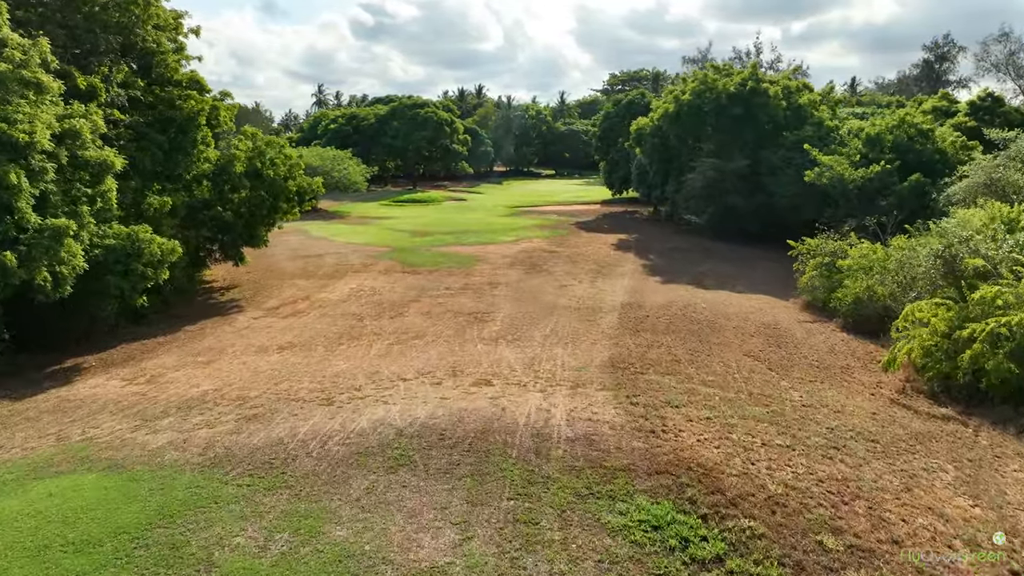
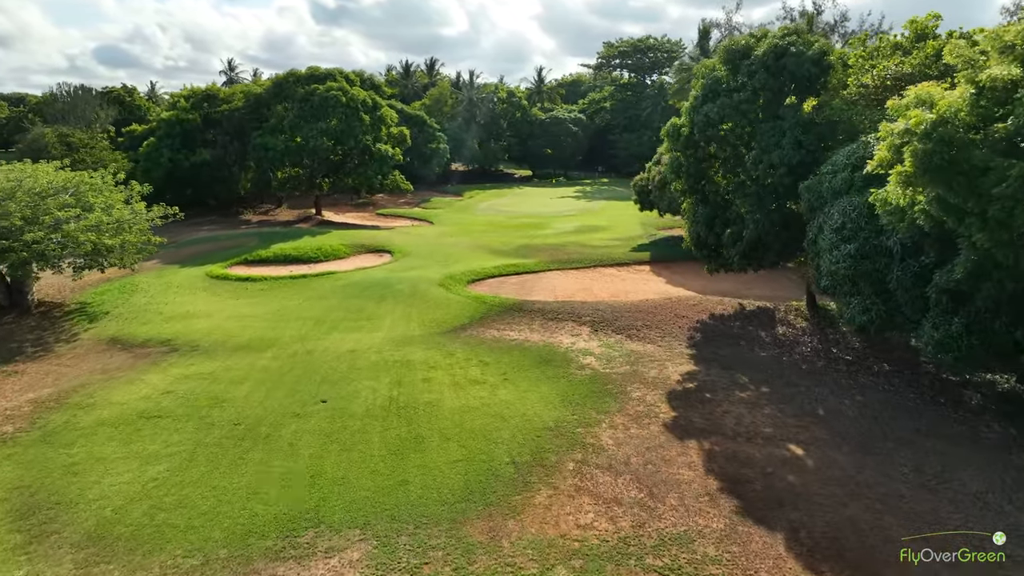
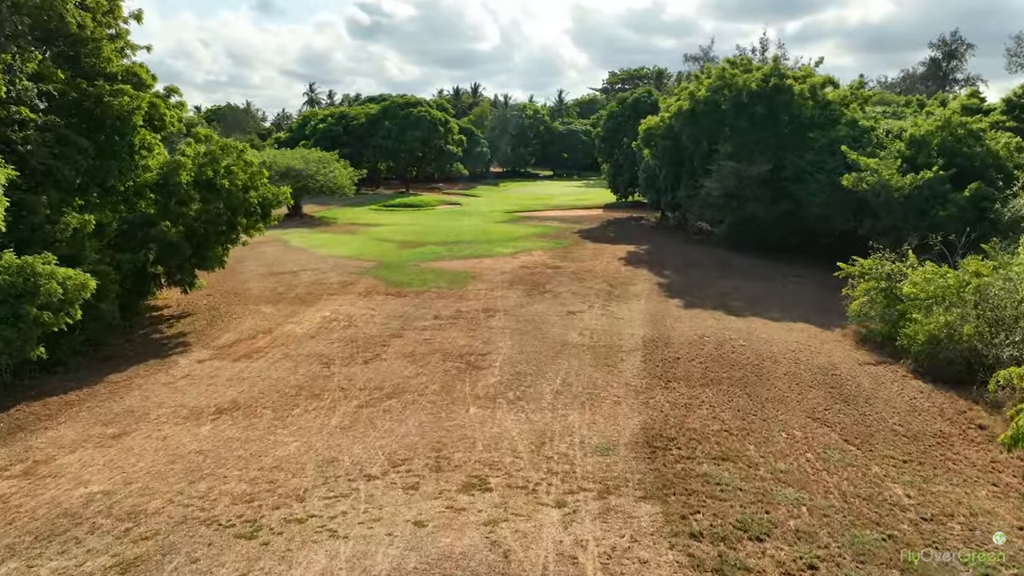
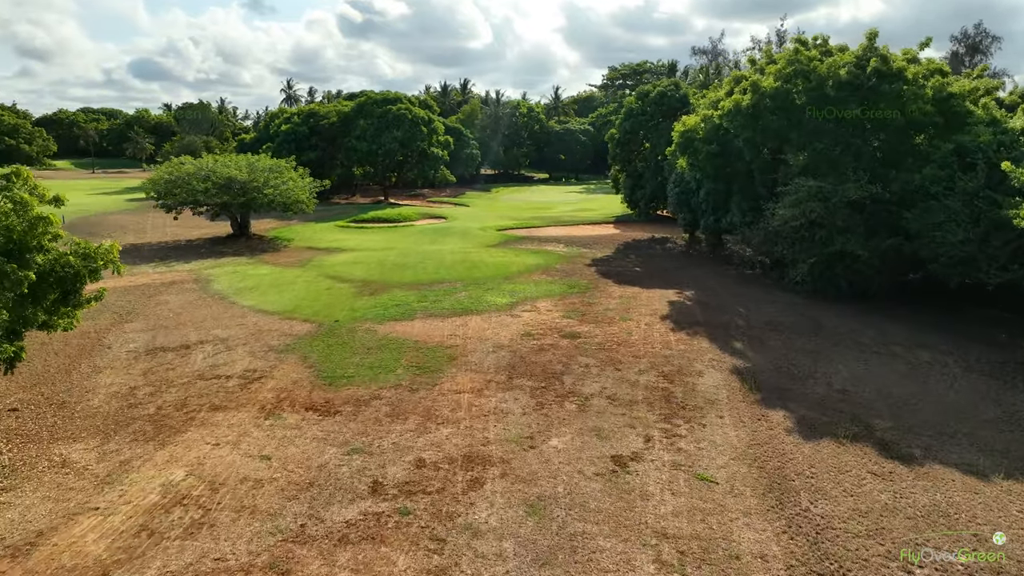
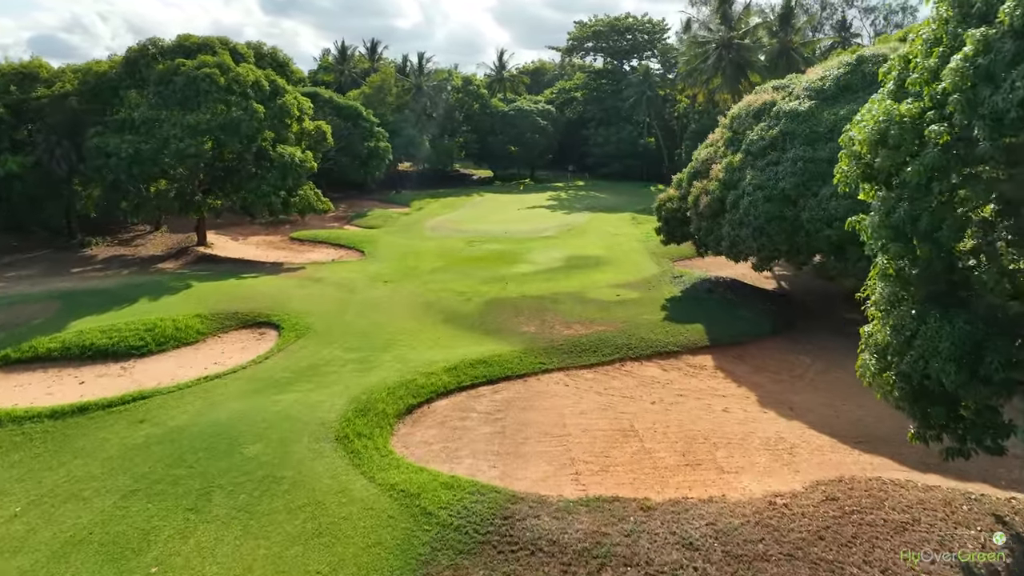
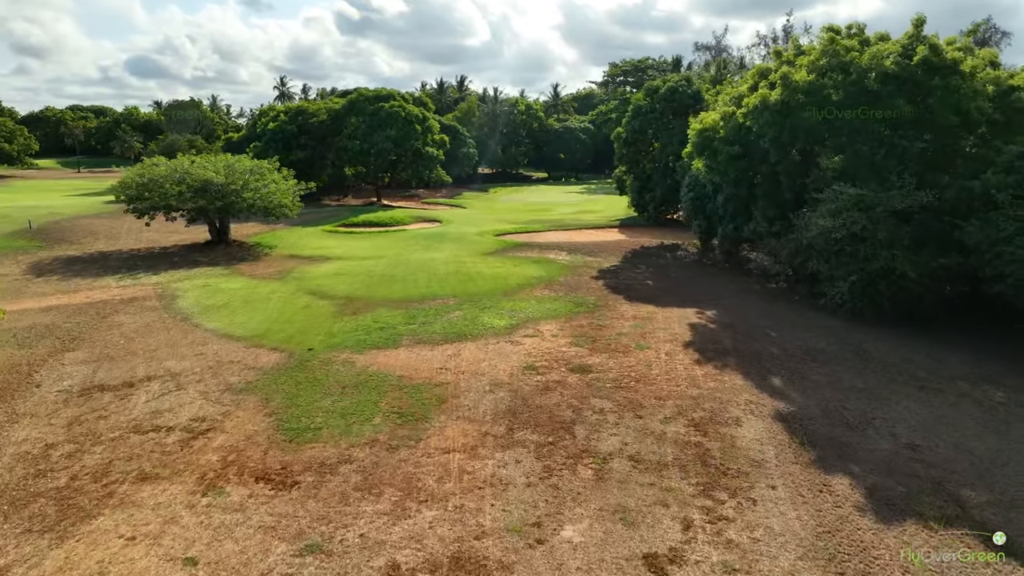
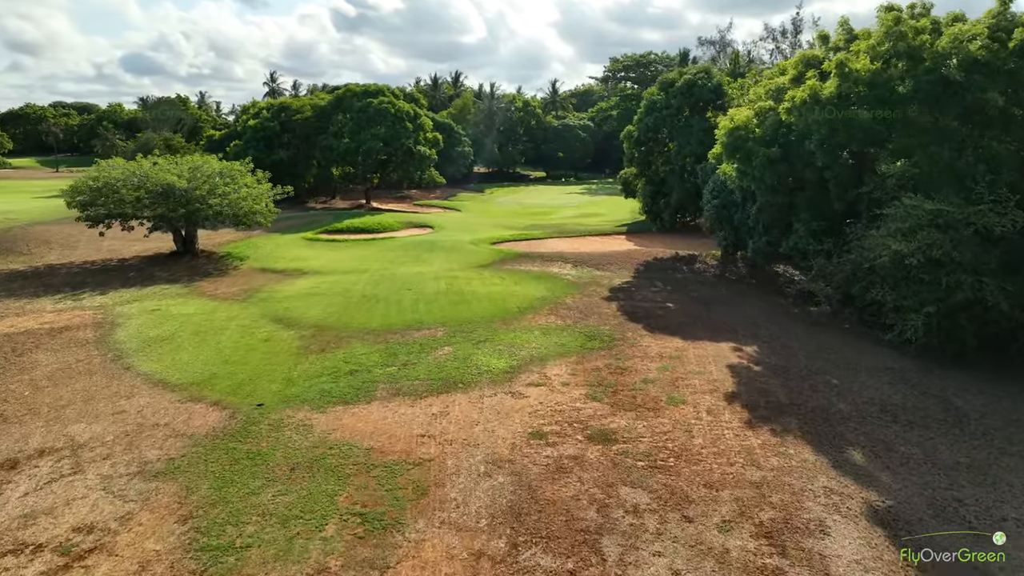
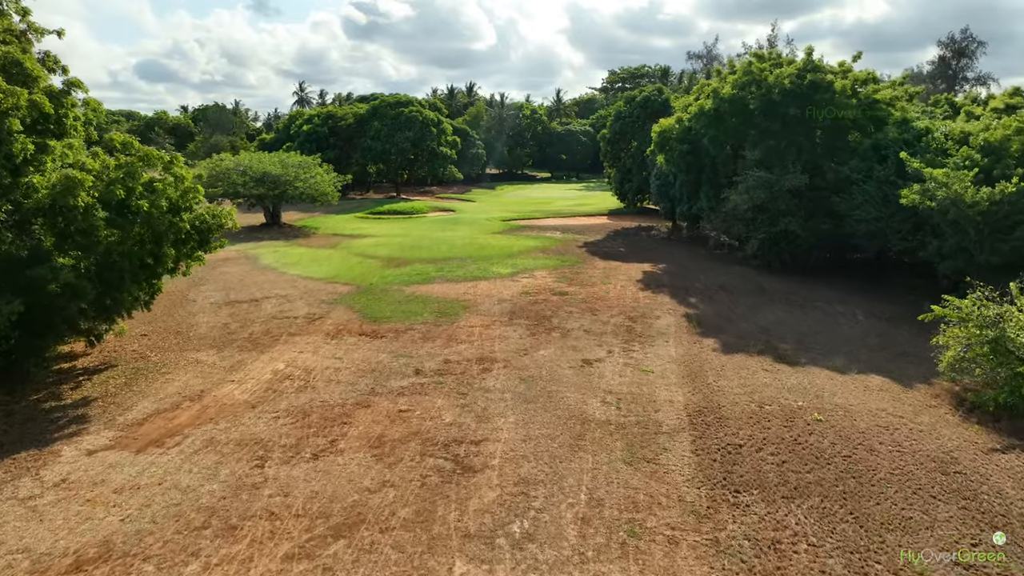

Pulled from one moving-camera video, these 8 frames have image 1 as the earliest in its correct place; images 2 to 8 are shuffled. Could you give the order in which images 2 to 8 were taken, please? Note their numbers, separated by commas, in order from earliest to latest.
3, 8, 4, 6, 7, 2, 5
